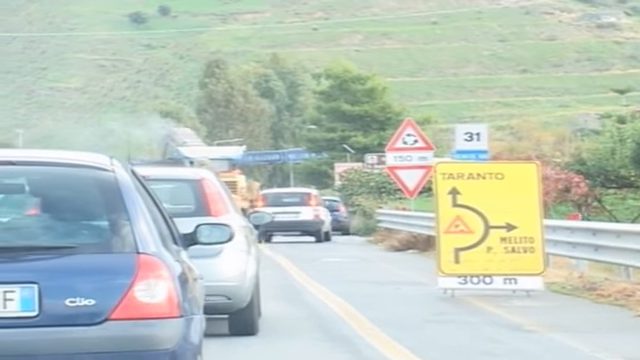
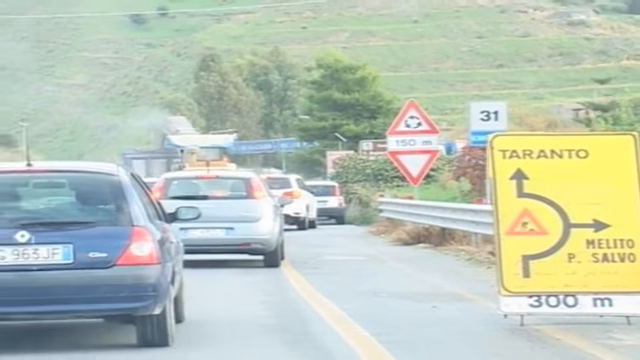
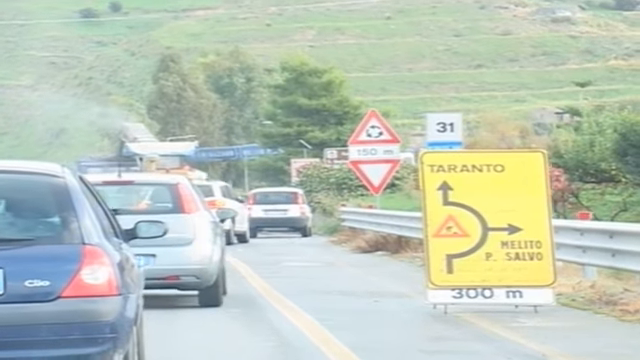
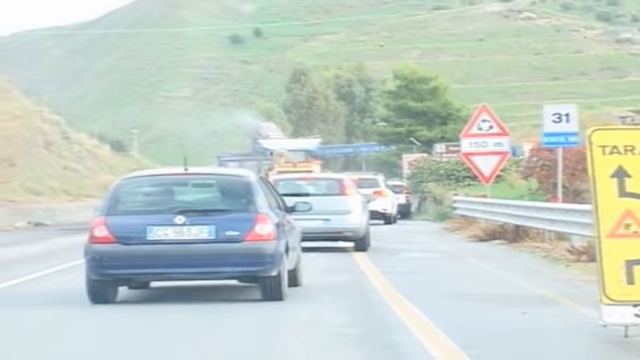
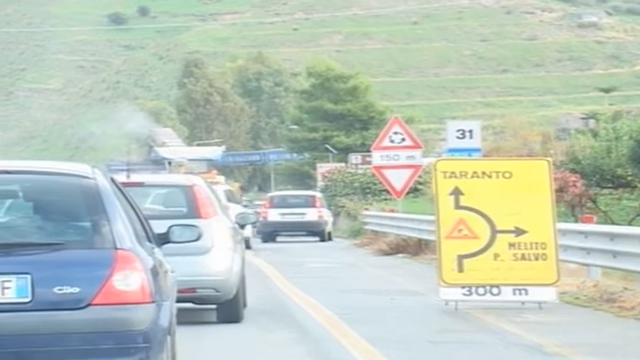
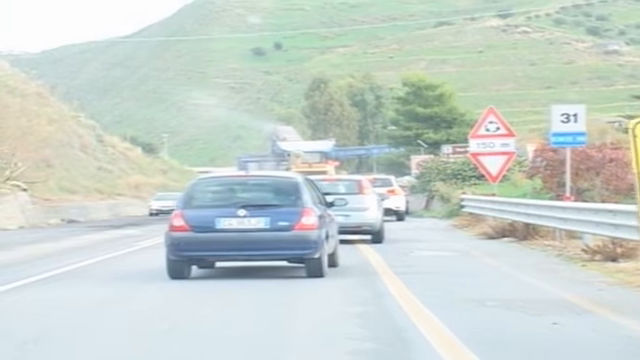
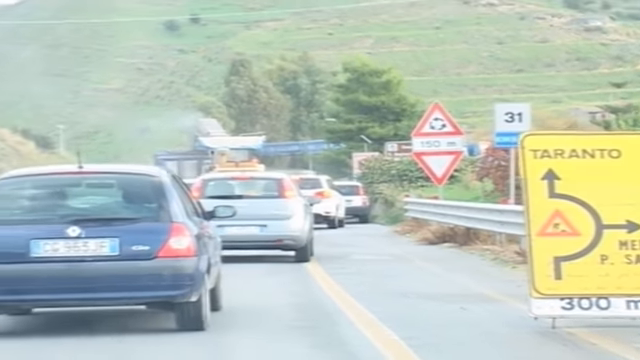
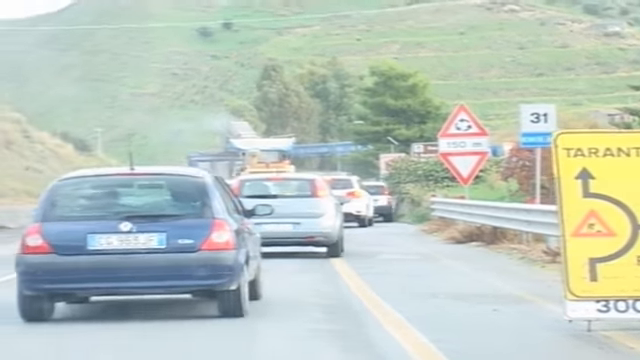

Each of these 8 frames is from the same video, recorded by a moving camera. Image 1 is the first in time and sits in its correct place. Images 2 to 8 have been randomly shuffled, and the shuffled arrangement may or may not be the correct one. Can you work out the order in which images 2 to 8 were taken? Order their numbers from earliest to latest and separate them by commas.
5, 3, 2, 7, 8, 4, 6
